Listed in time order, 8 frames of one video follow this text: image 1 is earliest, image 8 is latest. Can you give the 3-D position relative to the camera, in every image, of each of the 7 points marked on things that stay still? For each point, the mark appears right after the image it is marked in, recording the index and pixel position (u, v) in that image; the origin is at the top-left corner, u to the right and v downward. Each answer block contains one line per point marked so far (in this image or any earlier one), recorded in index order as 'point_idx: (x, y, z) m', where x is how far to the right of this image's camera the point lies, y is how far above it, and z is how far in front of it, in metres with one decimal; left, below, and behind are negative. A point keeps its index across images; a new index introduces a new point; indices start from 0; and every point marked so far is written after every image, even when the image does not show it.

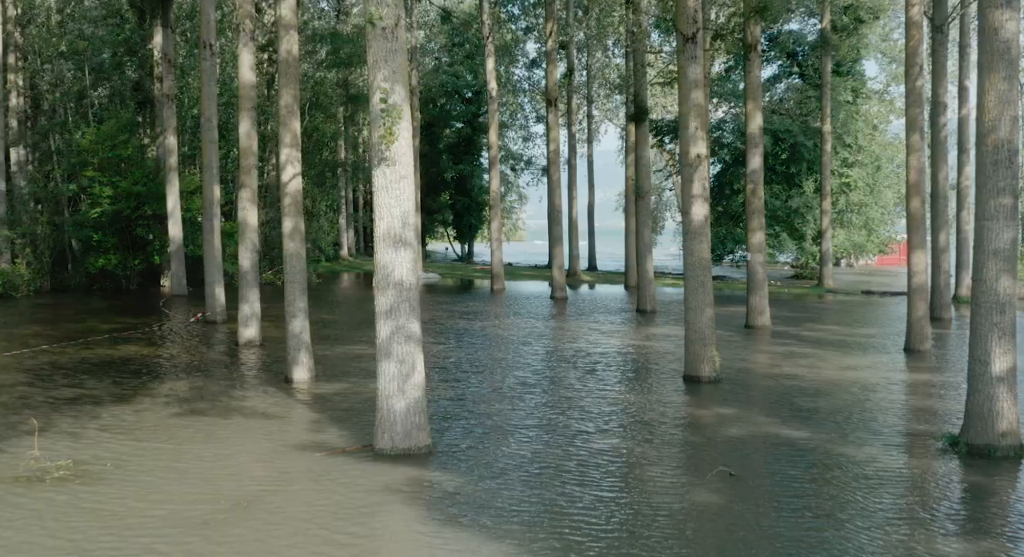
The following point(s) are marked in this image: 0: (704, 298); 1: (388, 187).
0: (+3.0, -0.3, +14.3) m
1: (-1.3, +1.0, +9.7) m
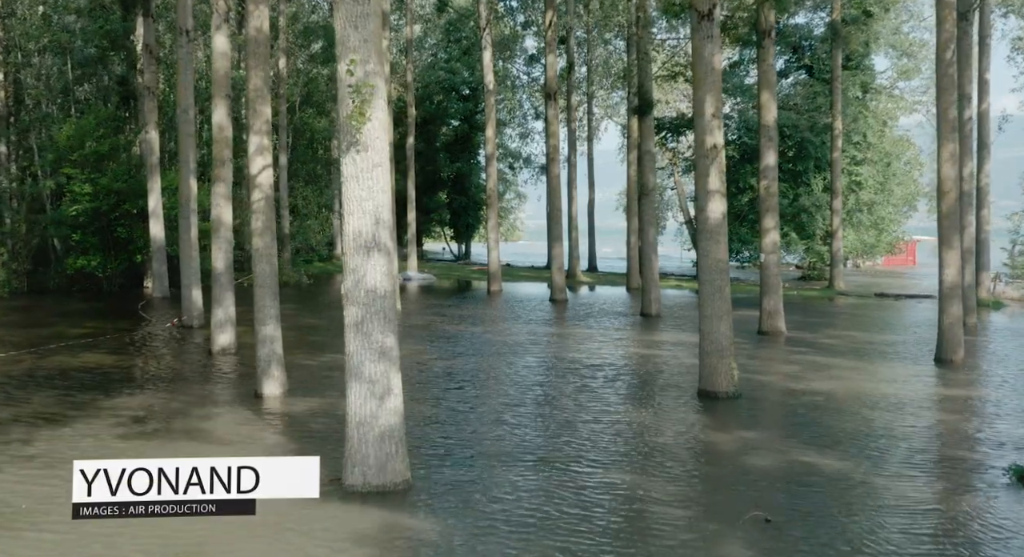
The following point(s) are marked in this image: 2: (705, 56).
0: (+2.9, -0.4, +12.8) m
1: (-1.4, +0.9, +8.2) m
2: (+2.6, +3.1, +12.8) m
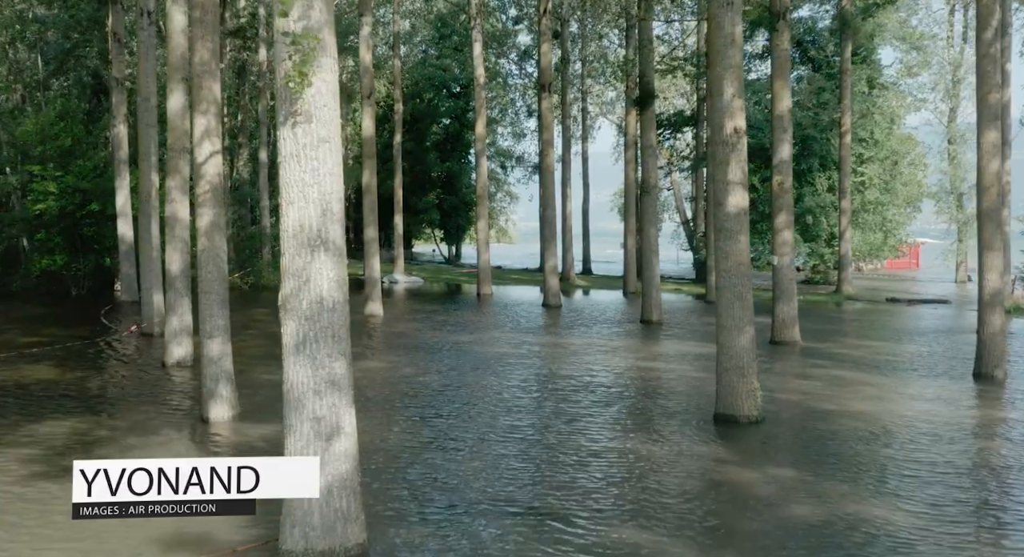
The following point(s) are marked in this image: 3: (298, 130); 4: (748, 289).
0: (+2.7, -0.4, +11.1) m
1: (-1.5, +0.9, +6.4) m
2: (+2.5, +3.0, +11.0) m
3: (-1.5, +1.0, +6.4) m
4: (+2.8, -0.1, +11.1) m
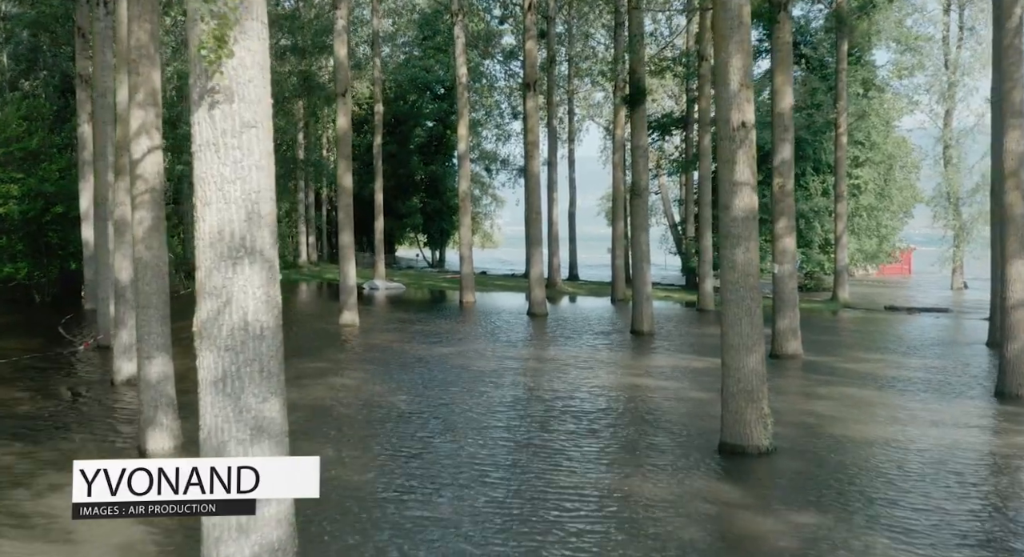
0: (+2.5, -0.6, +9.8) m
1: (-1.6, +0.7, +5.1) m
2: (+2.3, +2.9, +9.8) m
3: (-1.6, +0.9, +5.1) m
4: (+2.6, -0.3, +9.9) m
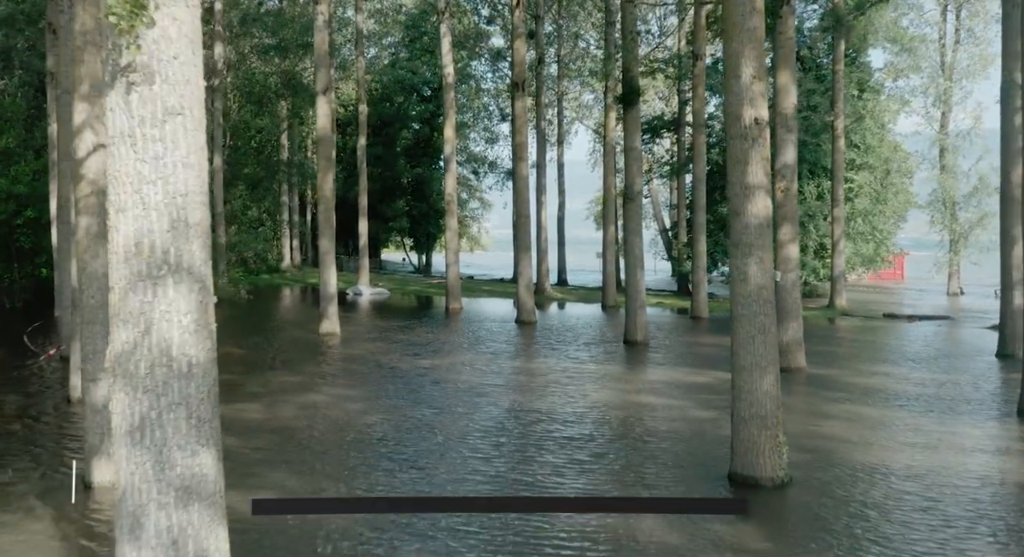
0: (+2.4, -0.7, +8.9) m
1: (-1.7, +0.6, +4.1) m
2: (+2.2, +2.7, +8.8) m
3: (-1.7, +0.8, +4.1) m
4: (+2.5, -0.4, +8.9) m
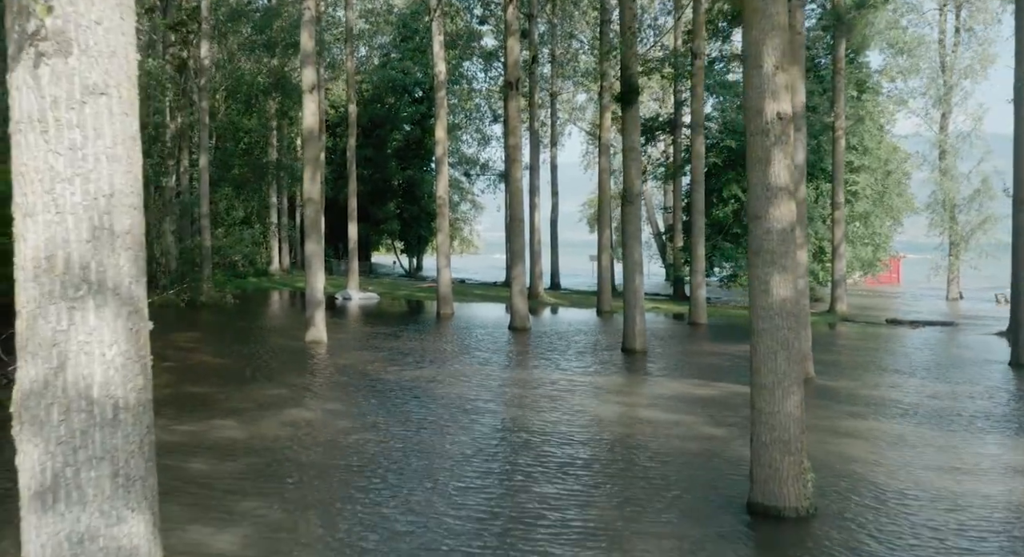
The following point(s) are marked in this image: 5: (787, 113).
0: (+2.4, -0.8, +8.0) m
1: (-1.6, +0.6, +3.2) m
2: (+2.2, +2.6, +8.0) m
3: (-1.6, +0.7, +3.3) m
4: (+2.5, -0.5, +8.1) m
5: (+2.4, +1.4, +8.1) m
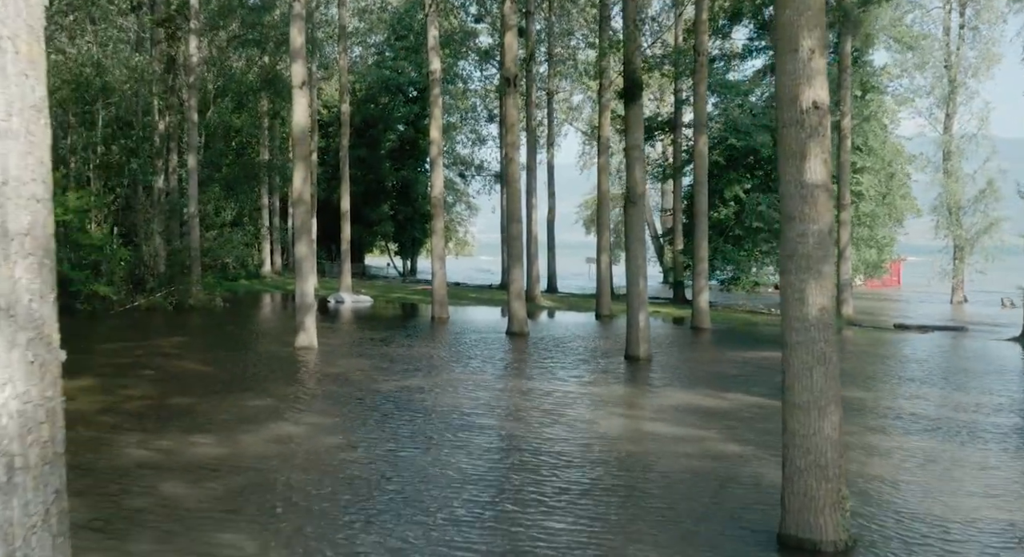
0: (+2.4, -0.8, +7.2) m
1: (-1.5, +0.5, +2.4) m
2: (+2.2, +2.6, +7.2) m
3: (-1.6, +0.7, +2.4) m
4: (+2.5, -0.5, +7.3) m
5: (+2.4, +1.4, +7.3) m
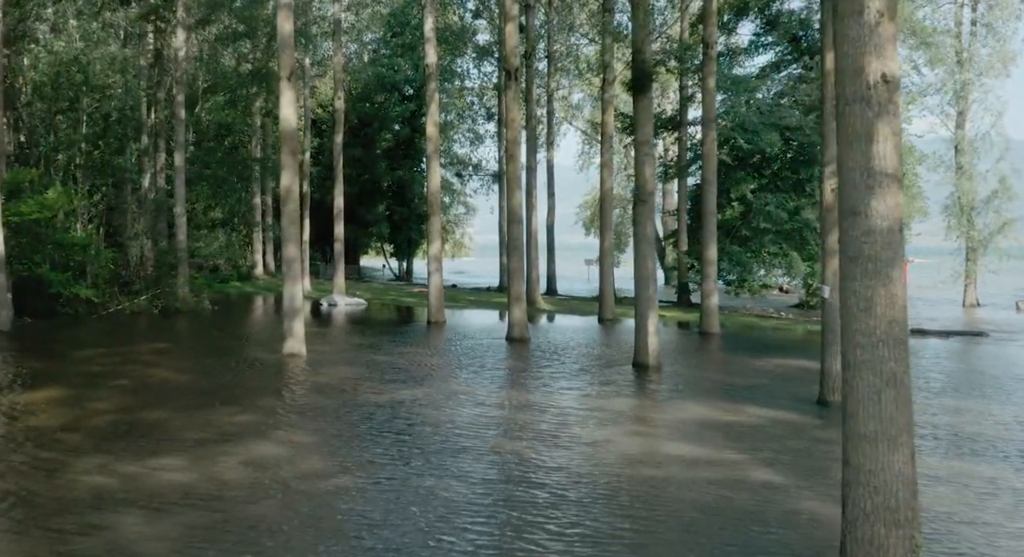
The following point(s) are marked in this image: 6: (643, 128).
0: (+2.5, -0.9, +6.1) m
1: (-1.5, +0.5, +1.2) m
2: (+2.3, +2.5, +6.0) m
3: (-1.5, +0.6, +1.2) m
4: (+2.6, -0.6, +6.1) m
5: (+2.5, +1.3, +6.1) m
6: (+2.6, +3.0, +18.6) m
